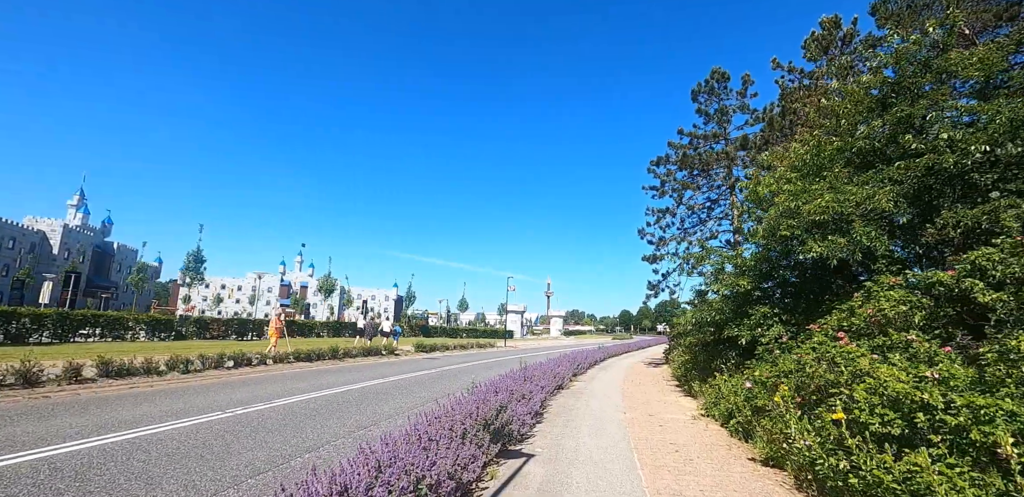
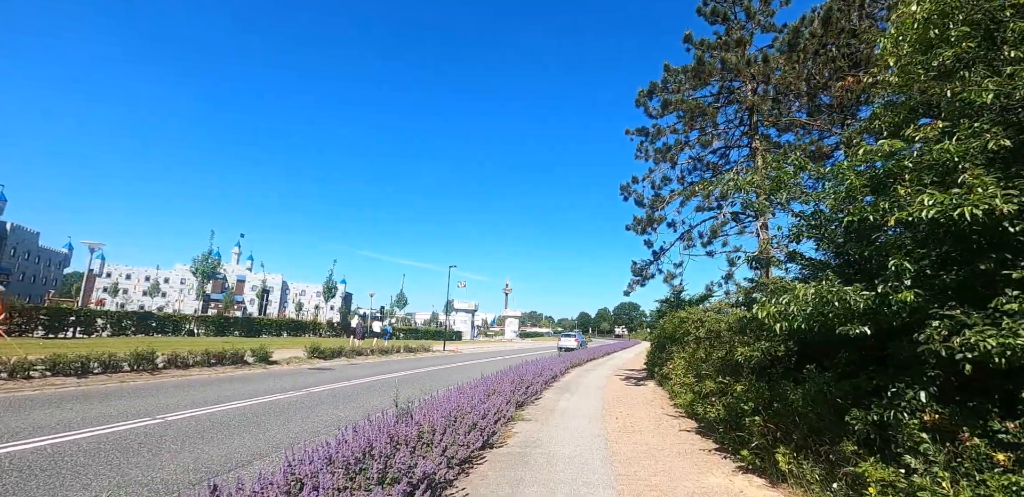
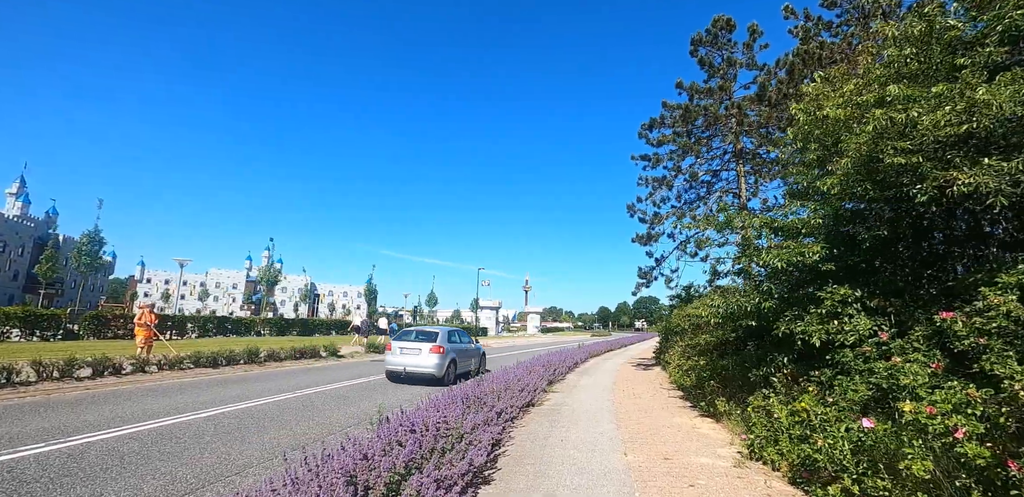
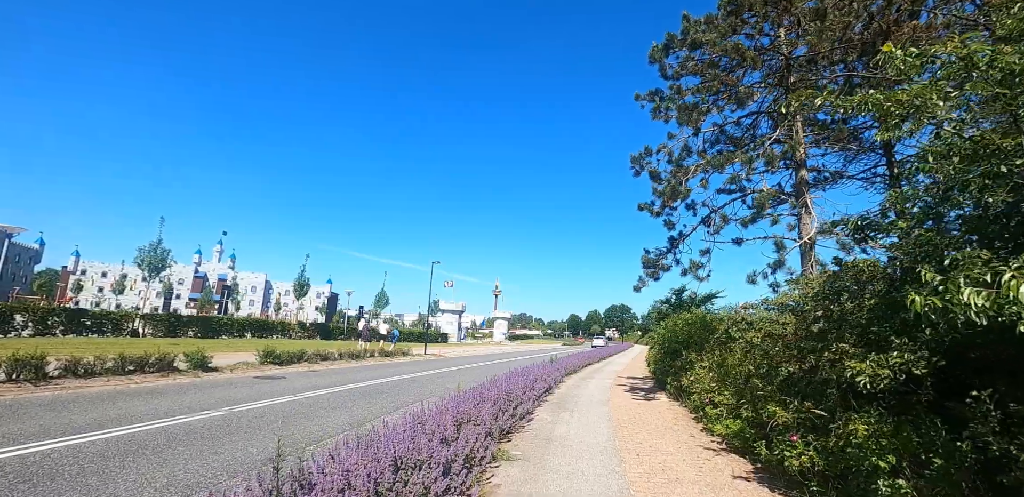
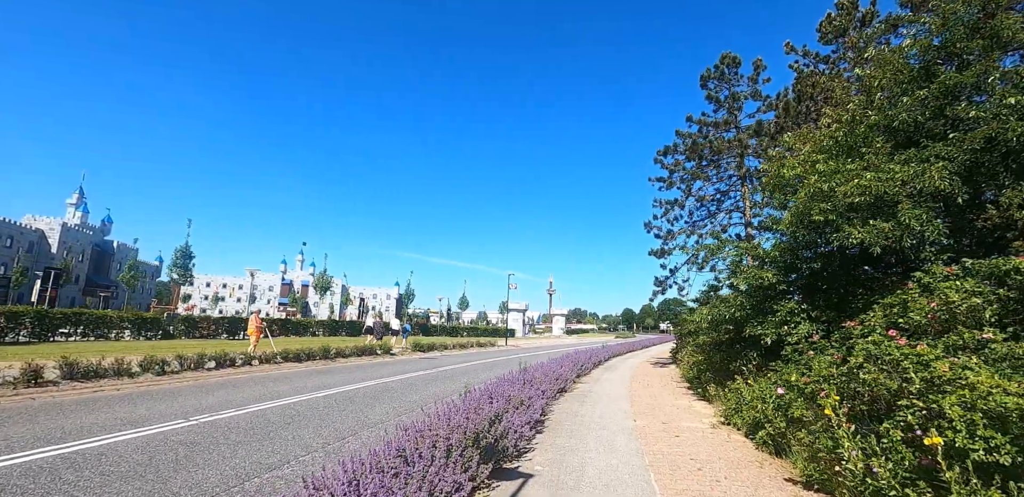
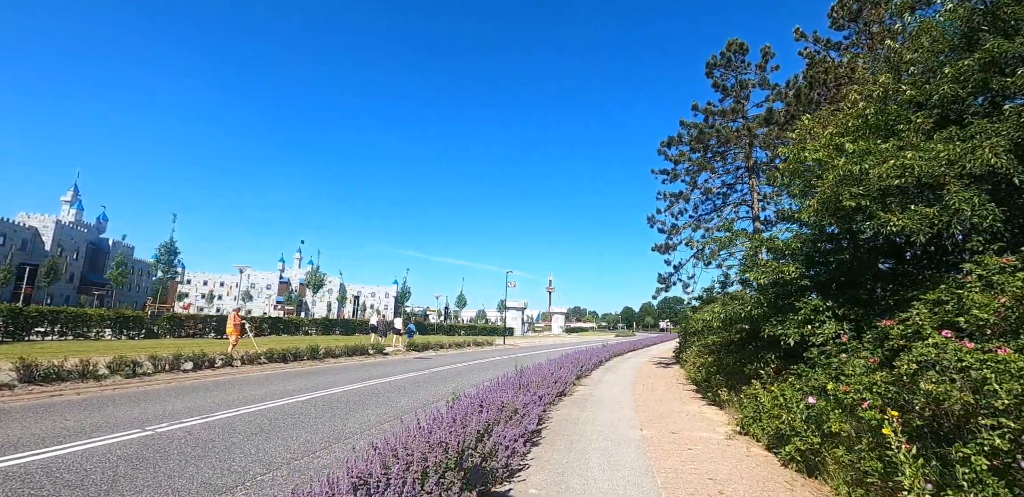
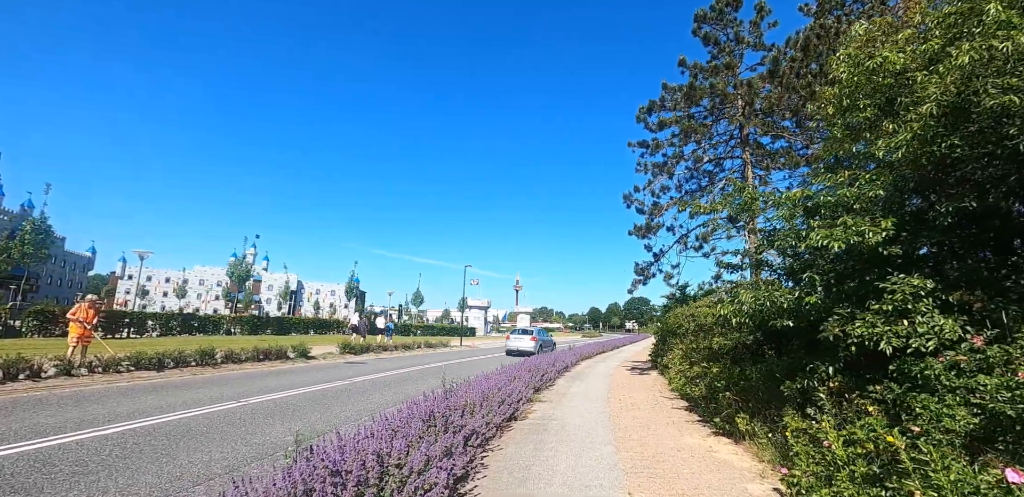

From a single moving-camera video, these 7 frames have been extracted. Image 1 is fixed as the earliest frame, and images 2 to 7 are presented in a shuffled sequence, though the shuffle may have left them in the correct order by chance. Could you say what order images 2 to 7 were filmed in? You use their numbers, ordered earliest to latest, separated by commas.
5, 6, 3, 7, 2, 4
